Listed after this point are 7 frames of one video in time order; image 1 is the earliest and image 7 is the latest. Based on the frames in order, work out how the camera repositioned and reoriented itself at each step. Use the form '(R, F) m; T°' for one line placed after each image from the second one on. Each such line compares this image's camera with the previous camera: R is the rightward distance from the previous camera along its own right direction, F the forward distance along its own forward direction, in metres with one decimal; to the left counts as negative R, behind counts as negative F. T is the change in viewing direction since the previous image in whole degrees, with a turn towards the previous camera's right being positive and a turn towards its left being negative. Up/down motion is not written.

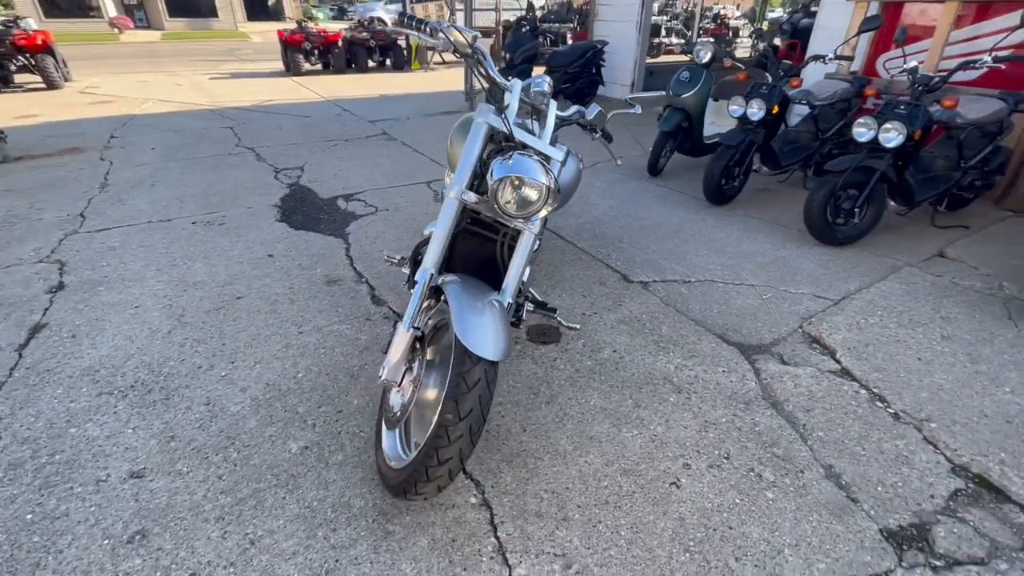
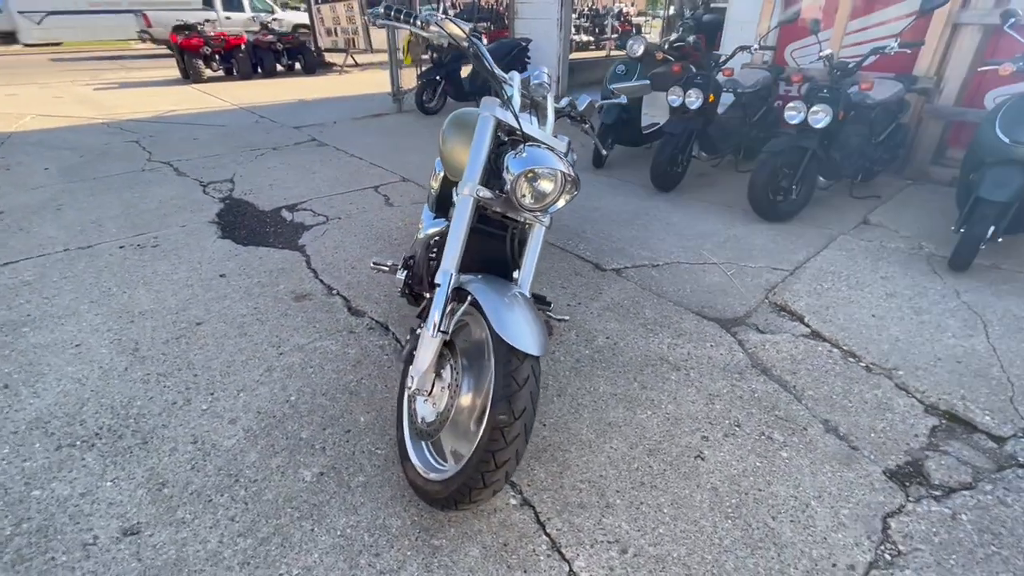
(-0.3, +0.1) m; +8°
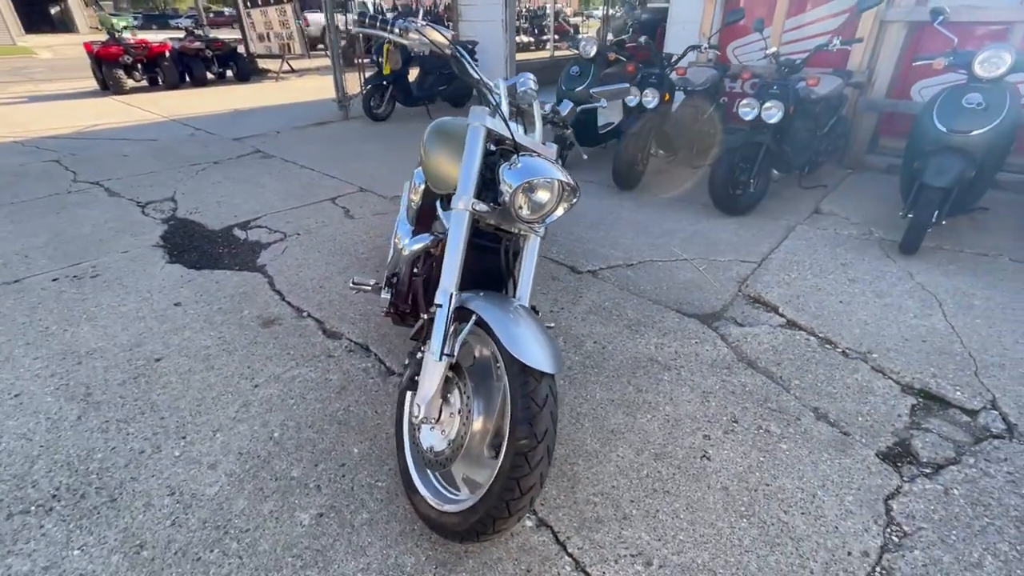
(-0.2, +0.1) m; +5°
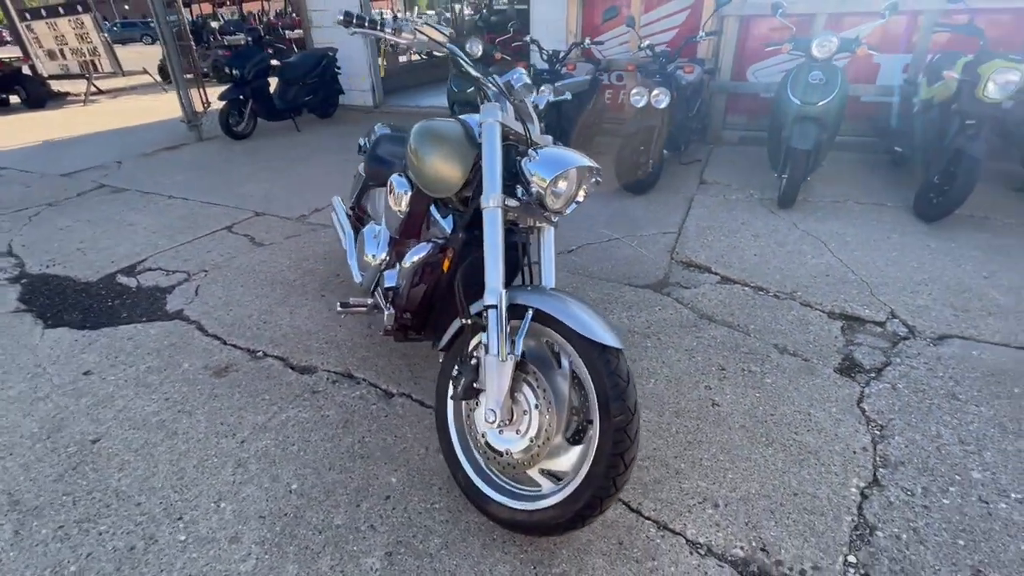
(-0.6, +0.1) m; +15°
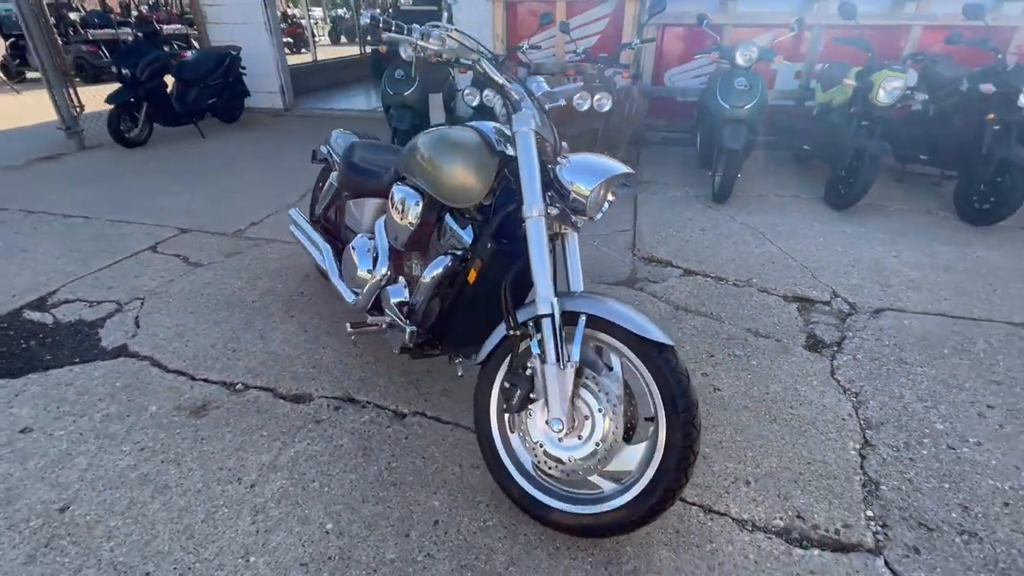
(-0.5, +0.1) m; +10°
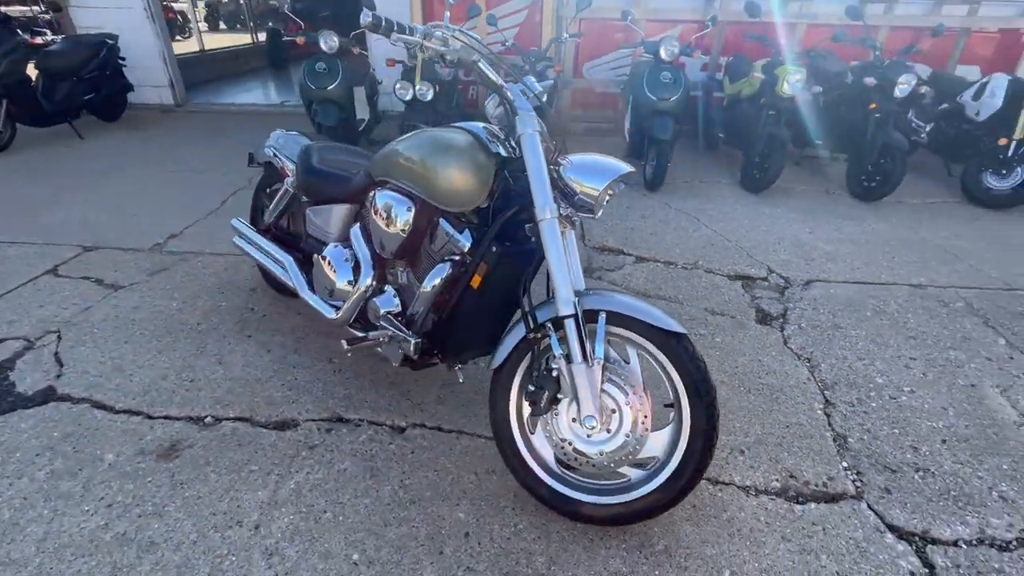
(-0.4, 0.0) m; +10°
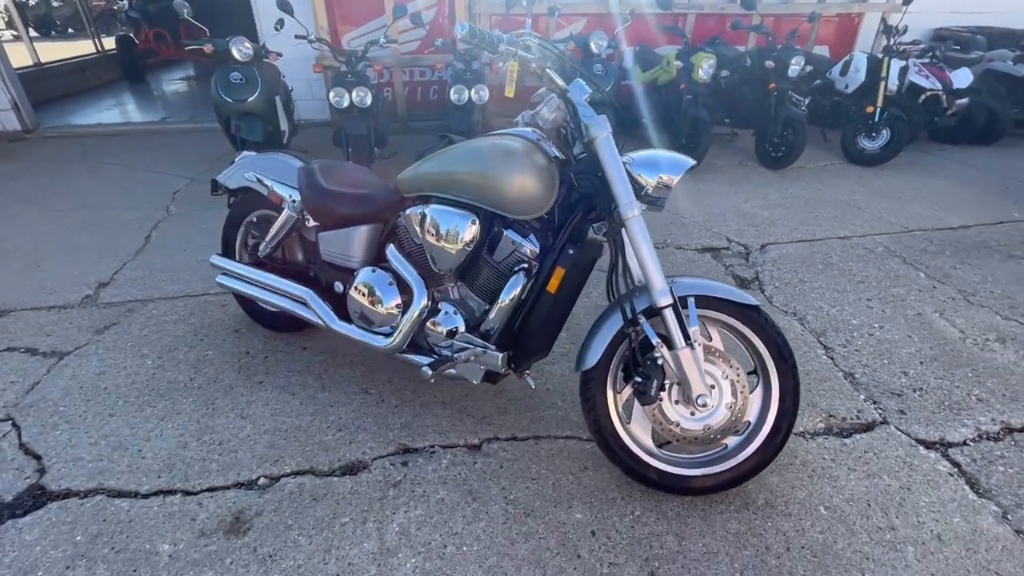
(-0.7, +0.1) m; +12°
